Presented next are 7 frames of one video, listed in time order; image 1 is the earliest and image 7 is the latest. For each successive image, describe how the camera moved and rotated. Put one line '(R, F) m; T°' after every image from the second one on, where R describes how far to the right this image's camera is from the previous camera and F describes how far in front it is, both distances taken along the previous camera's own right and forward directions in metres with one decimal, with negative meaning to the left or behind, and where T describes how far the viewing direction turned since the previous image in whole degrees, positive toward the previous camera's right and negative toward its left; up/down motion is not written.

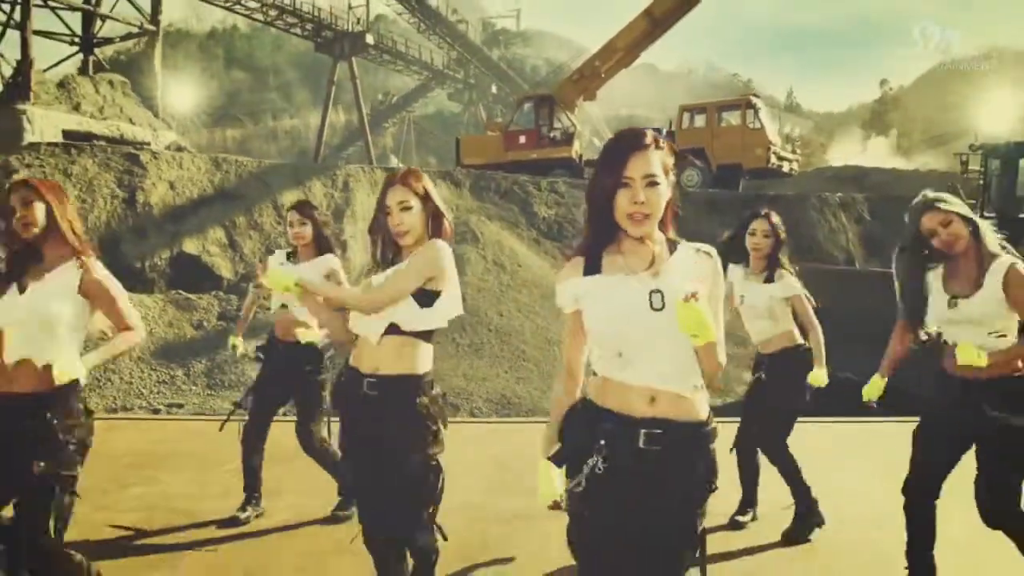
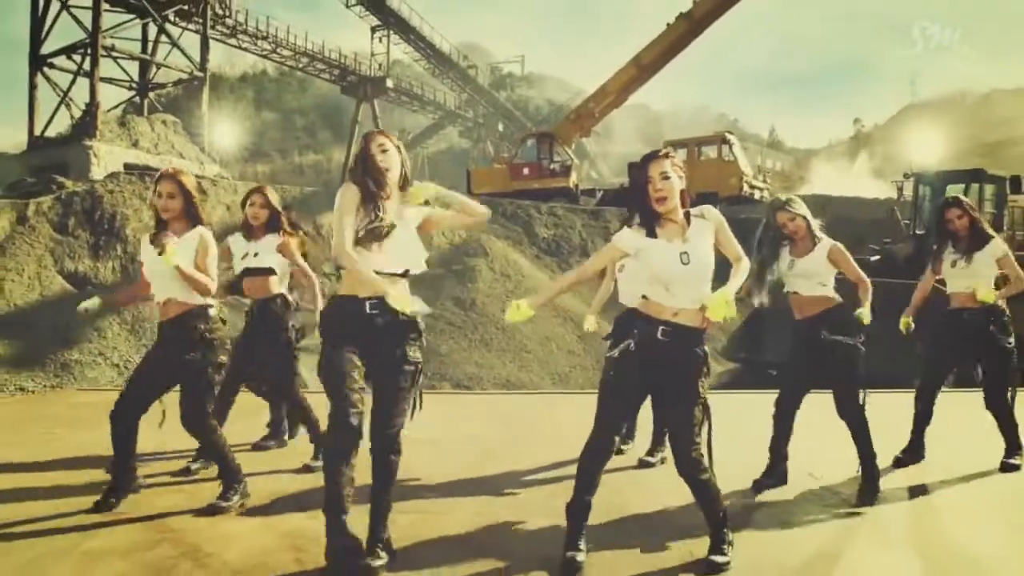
(0.0, -0.5) m; -1°
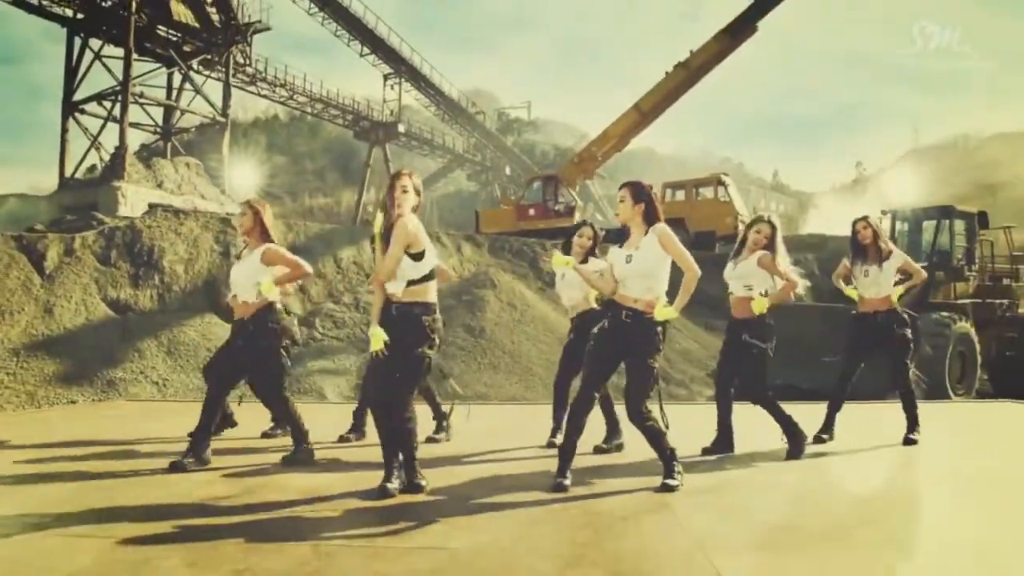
(0.0, -0.2) m; 0°
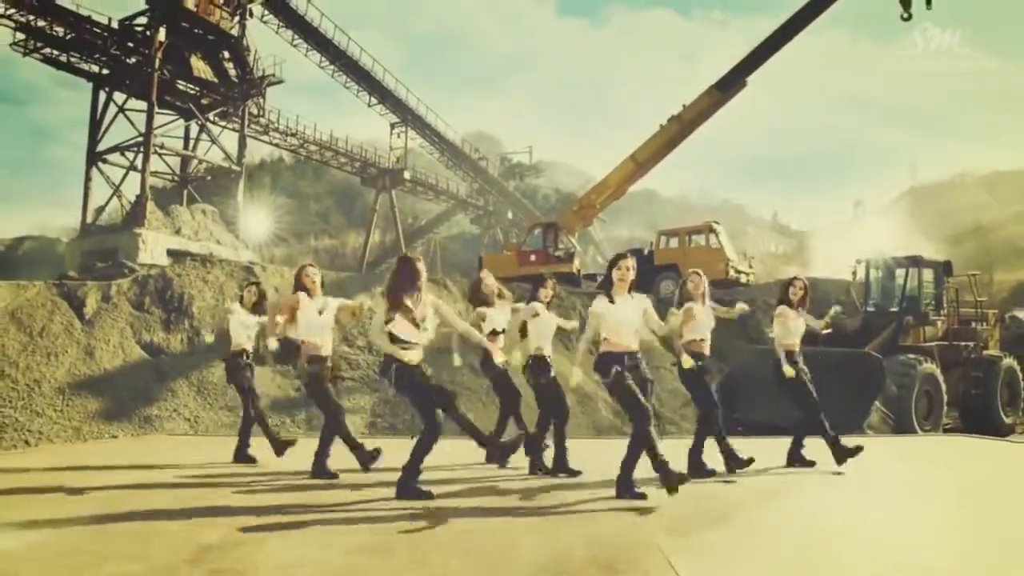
(0.0, -0.3) m; 0°
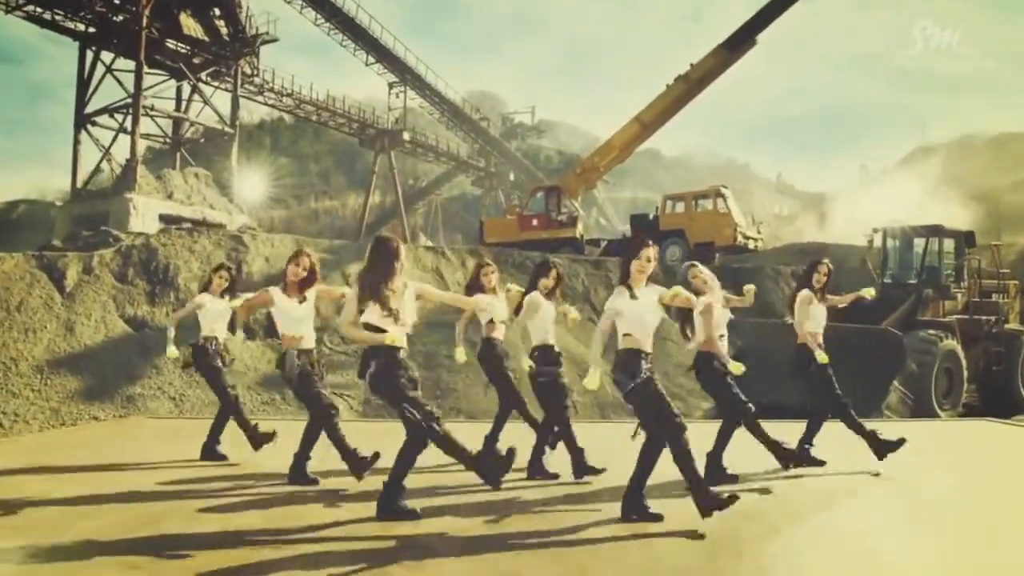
(0.0, +0.2) m; -1°
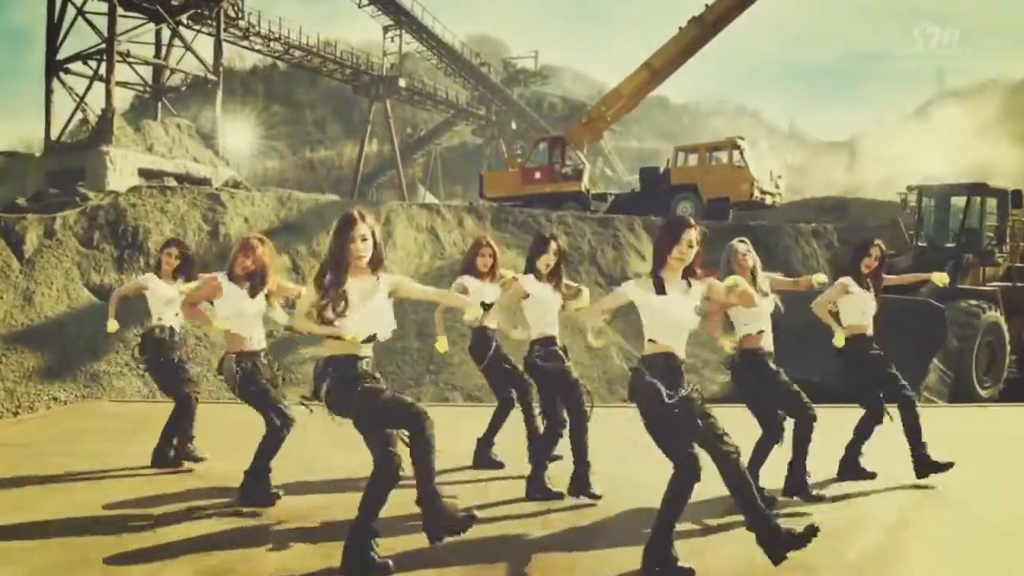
(0.0, +0.3) m; 0°
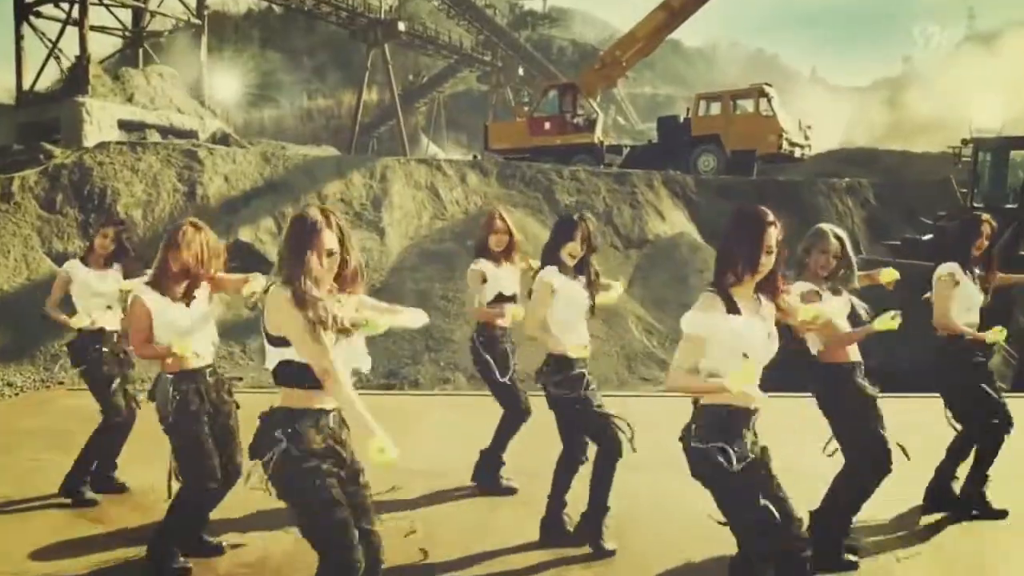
(0.0, +0.3) m; -1°
